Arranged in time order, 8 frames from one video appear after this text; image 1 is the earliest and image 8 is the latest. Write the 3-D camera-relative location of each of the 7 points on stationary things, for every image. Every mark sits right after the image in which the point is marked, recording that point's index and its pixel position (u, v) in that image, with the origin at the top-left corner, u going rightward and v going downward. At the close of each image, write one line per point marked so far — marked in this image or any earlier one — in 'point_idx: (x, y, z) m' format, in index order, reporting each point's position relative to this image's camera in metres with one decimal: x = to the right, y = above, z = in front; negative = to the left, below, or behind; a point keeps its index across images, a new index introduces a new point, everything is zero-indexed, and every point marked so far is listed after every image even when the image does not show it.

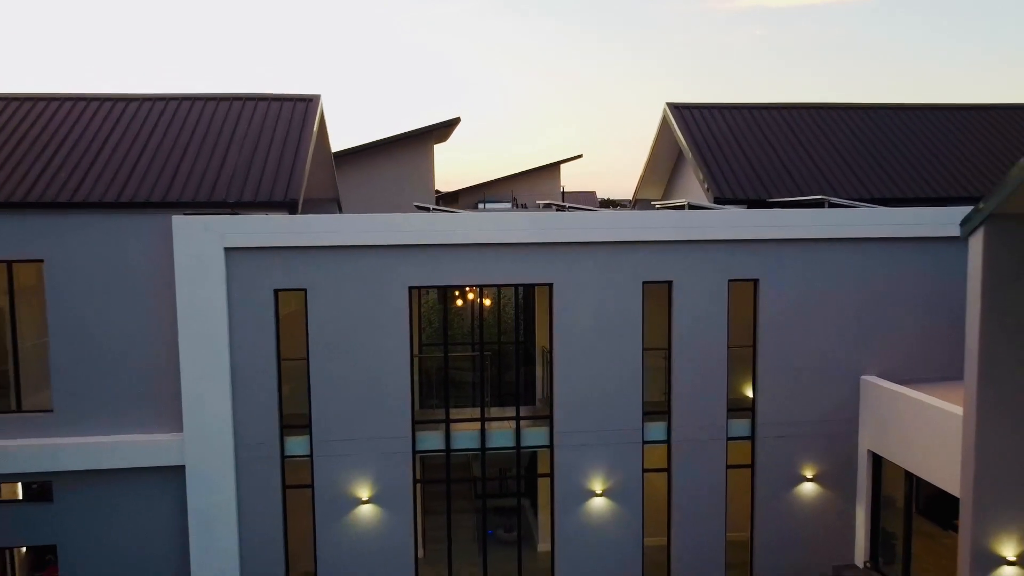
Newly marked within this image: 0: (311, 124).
0: (-2.8, +2.3, +11.5) m
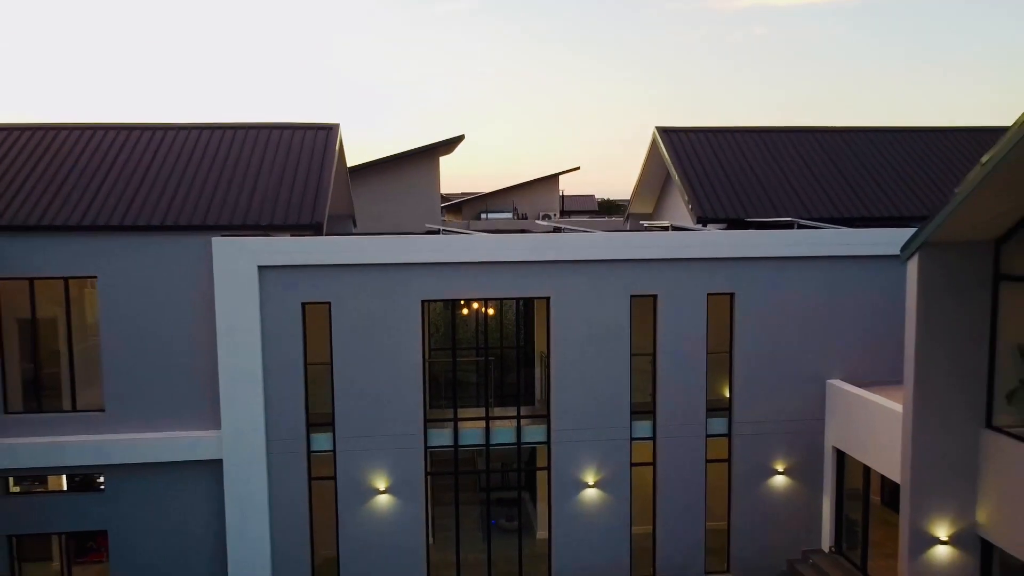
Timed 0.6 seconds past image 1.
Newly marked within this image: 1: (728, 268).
0: (-2.8, +2.1, +12.7) m
1: (+3.0, +0.3, +11.4) m
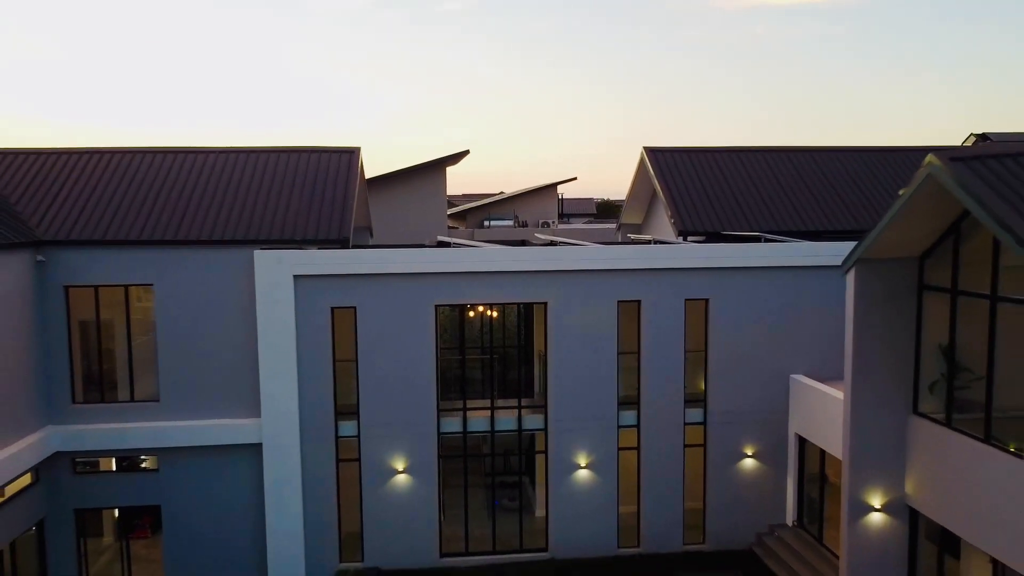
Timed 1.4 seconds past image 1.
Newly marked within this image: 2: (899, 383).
0: (-2.7, +2.0, +14.3) m
1: (+3.1, +0.2, +13.0) m
2: (+4.8, -1.2, +10.0) m
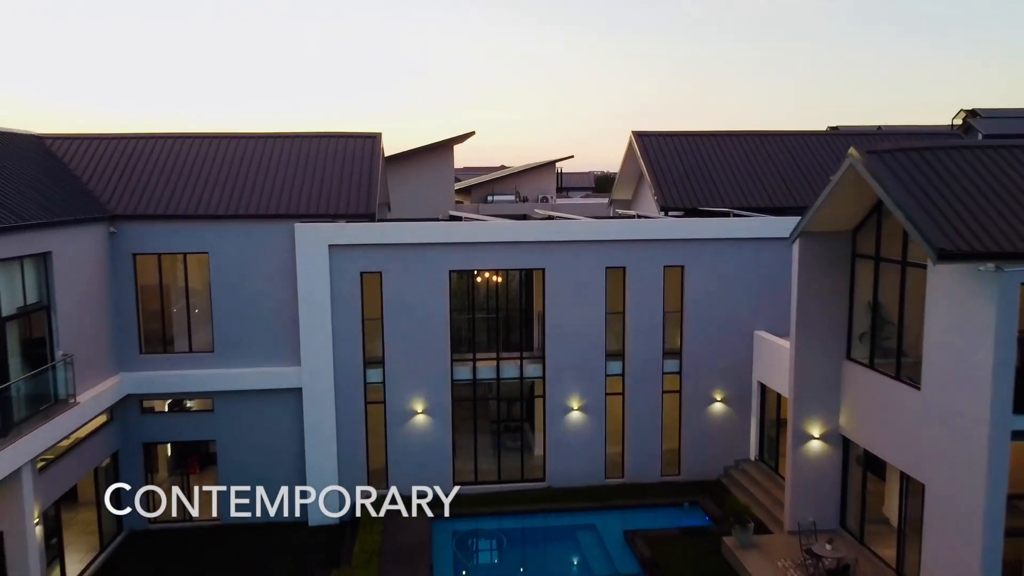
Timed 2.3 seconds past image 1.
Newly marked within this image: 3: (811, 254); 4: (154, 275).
0: (-2.7, +2.7, +16.3) m
1: (+3.1, +0.8, +15.1) m
2: (+4.9, -0.7, +12.2) m
3: (+4.4, +0.5, +12.0) m
4: (-6.4, +0.2, +14.5) m
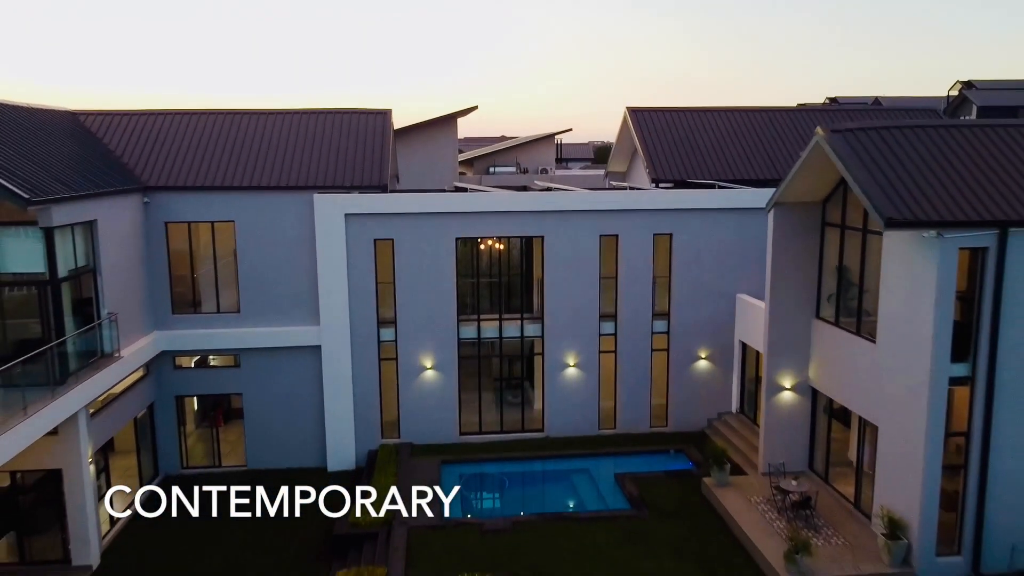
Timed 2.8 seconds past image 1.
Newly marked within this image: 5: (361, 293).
0: (-2.7, +3.4, +17.4) m
1: (+3.2, +1.4, +16.4) m
2: (+4.9, -0.1, +13.5) m
3: (+4.5, +1.1, +13.3) m
4: (-6.4, +0.9, +15.8) m
5: (-3.0, -0.1, +15.9) m
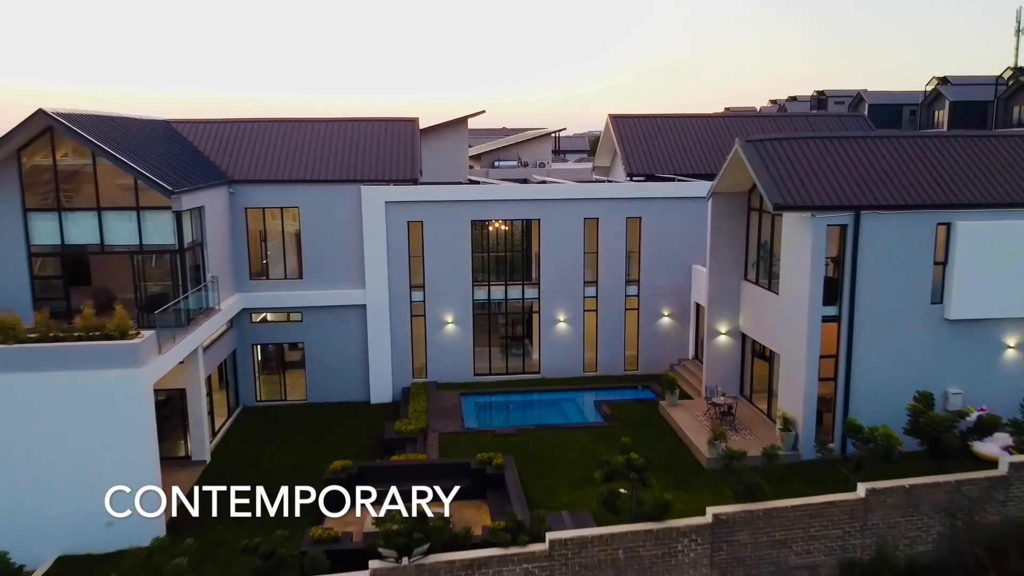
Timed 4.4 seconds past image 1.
0: (-2.6, +4.1, +21.8) m
1: (+3.2, +2.1, +20.8) m
2: (+5.0, +0.6, +17.9) m
3: (+4.5, +1.7, +17.7) m
4: (-6.3, +1.6, +20.2) m
5: (-2.9, +0.6, +20.4) m
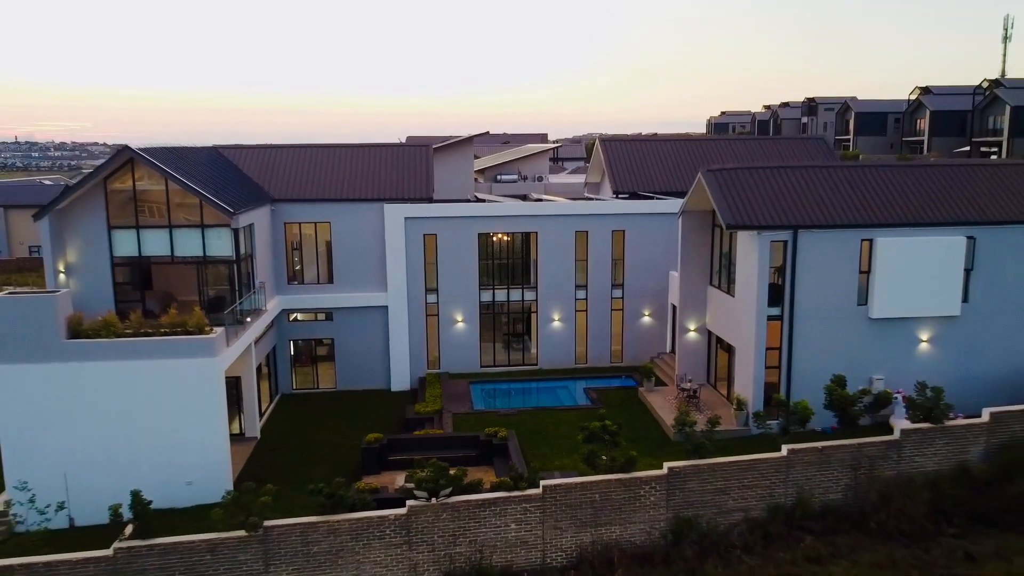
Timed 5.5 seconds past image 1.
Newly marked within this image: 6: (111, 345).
0: (-2.5, +4.0, +25.1) m
1: (+3.3, +2.0, +24.0) m
2: (+5.0, +0.5, +21.2) m
3: (+4.6, +1.6, +20.9) m
4: (-6.3, +1.5, +23.5) m
5: (-2.8, +0.5, +23.6) m
6: (-8.0, -1.1, +16.2) m
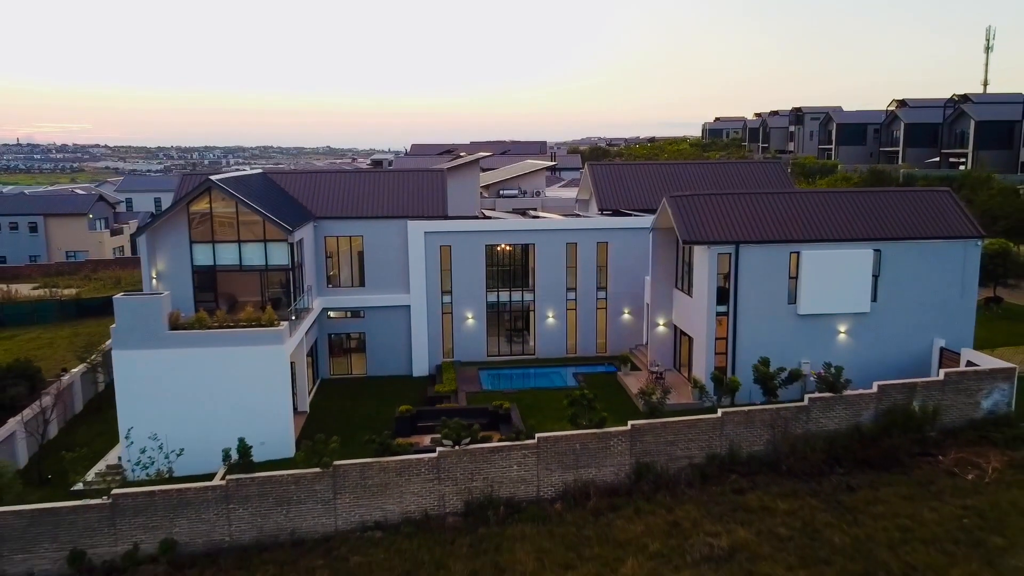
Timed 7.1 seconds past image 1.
0: (-2.5, +3.9, +29.8) m
1: (+3.3, +2.0, +28.8) m
2: (+5.0, +0.4, +25.9) m
3: (+4.6, +1.6, +25.7) m
4: (-6.2, +1.4, +28.2) m
5: (-2.8, +0.4, +28.4) m
6: (-8.0, -1.2, +21.0) m
